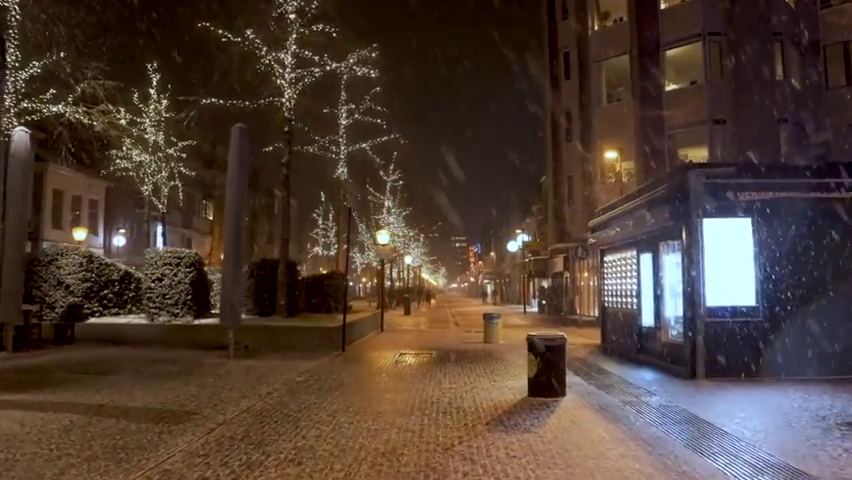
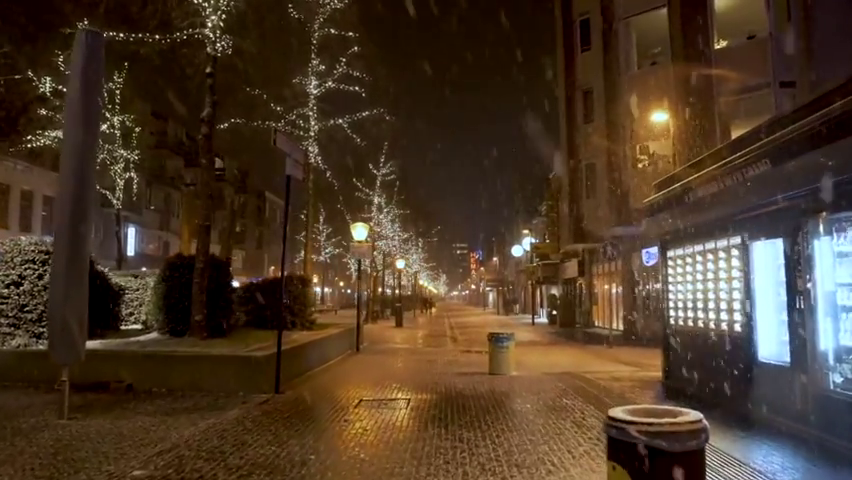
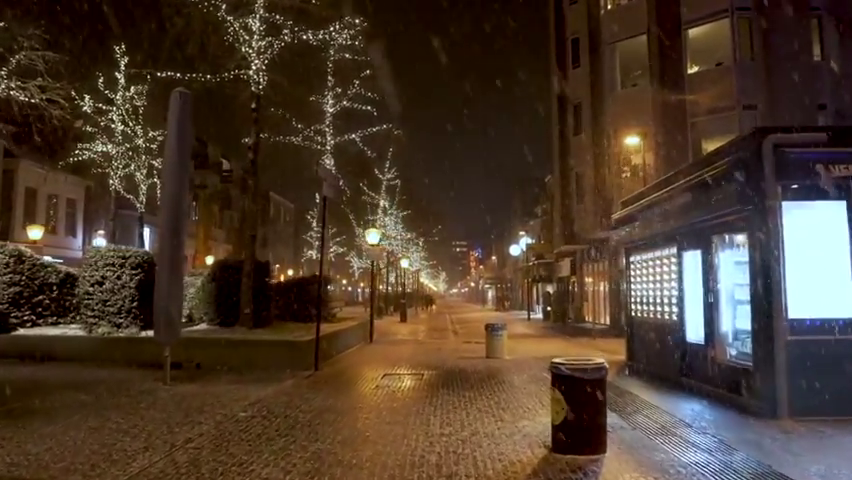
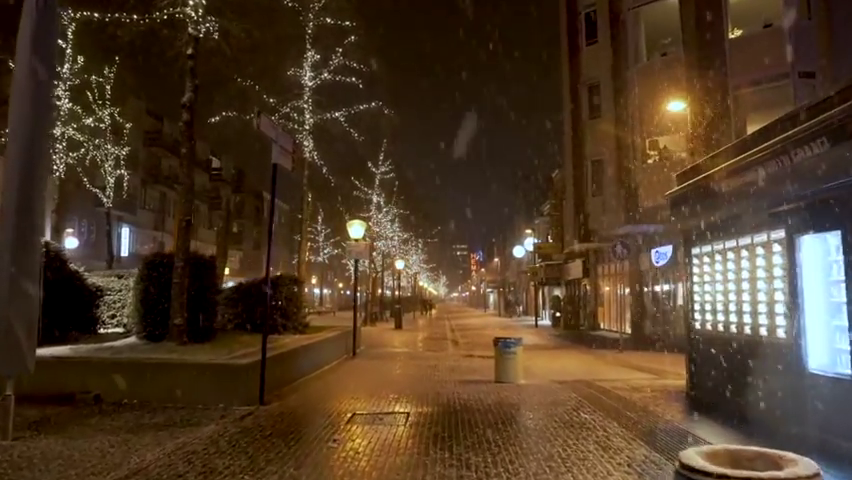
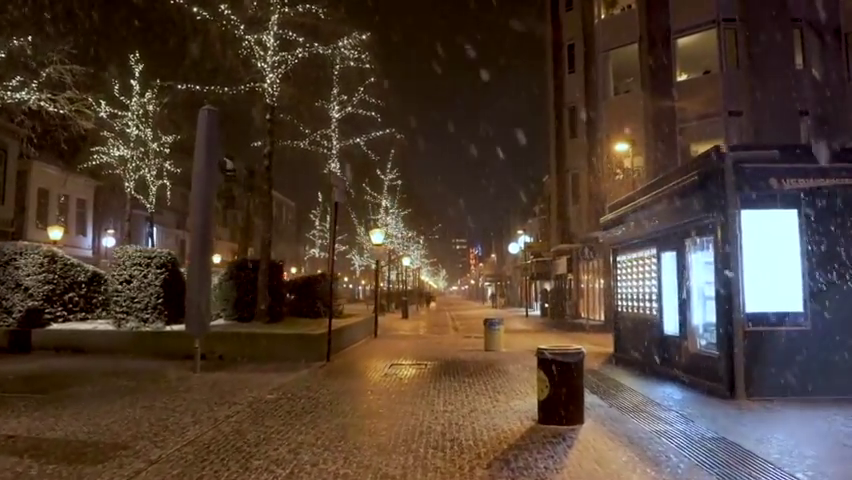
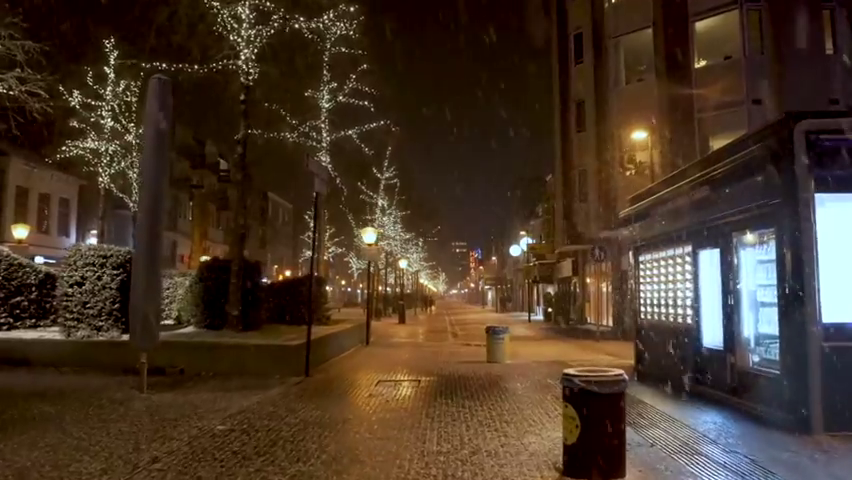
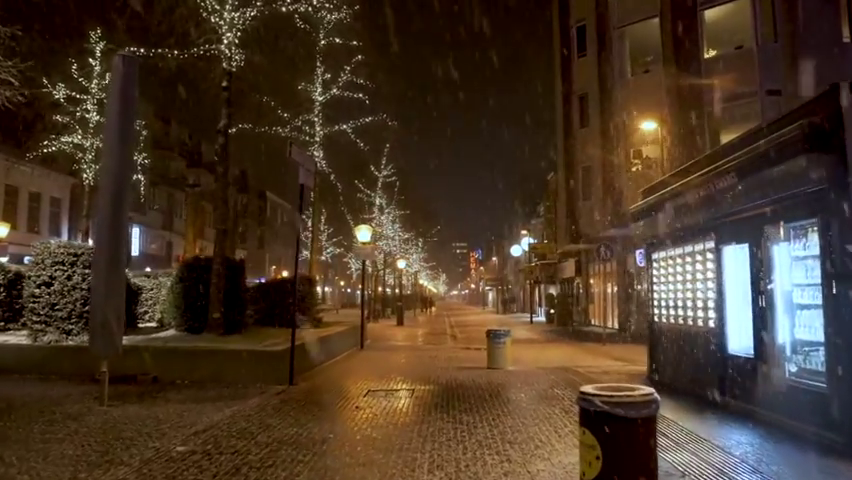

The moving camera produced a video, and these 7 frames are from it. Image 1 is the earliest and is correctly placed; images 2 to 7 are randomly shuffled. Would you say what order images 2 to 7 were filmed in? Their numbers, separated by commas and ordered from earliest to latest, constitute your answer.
5, 3, 6, 7, 2, 4
